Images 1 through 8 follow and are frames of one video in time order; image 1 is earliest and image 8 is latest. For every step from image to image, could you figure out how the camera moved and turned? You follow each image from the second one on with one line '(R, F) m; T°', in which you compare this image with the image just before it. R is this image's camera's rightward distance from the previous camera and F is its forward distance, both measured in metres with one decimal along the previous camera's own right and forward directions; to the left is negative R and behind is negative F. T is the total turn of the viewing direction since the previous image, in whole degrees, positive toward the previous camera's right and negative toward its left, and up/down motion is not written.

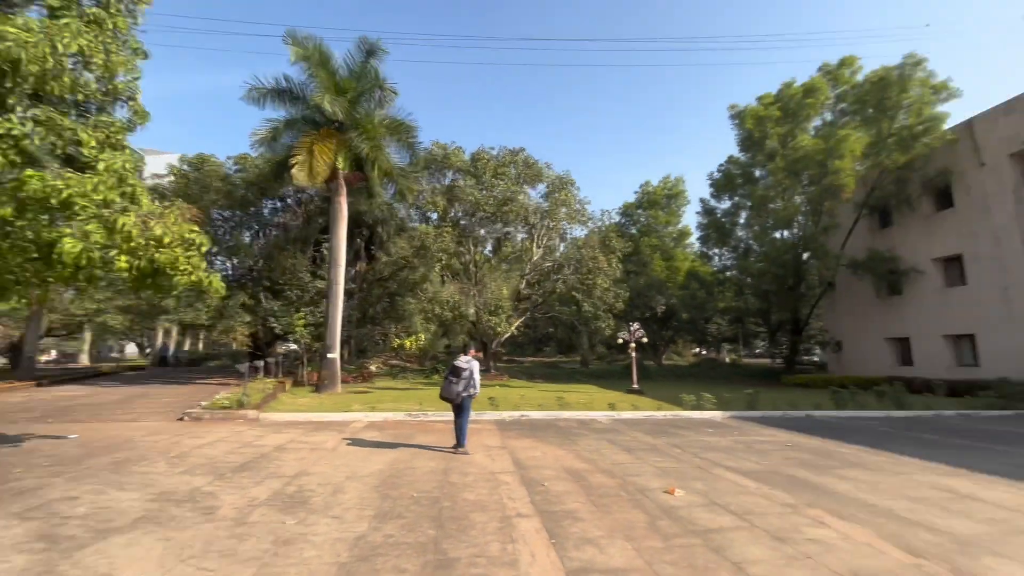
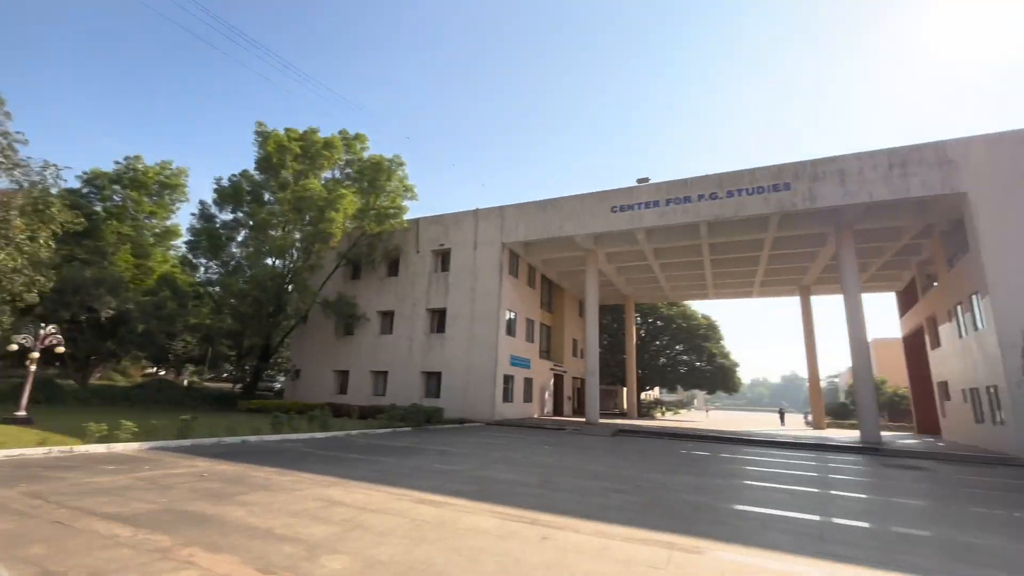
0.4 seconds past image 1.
(+0.9, -0.9) m; +12°
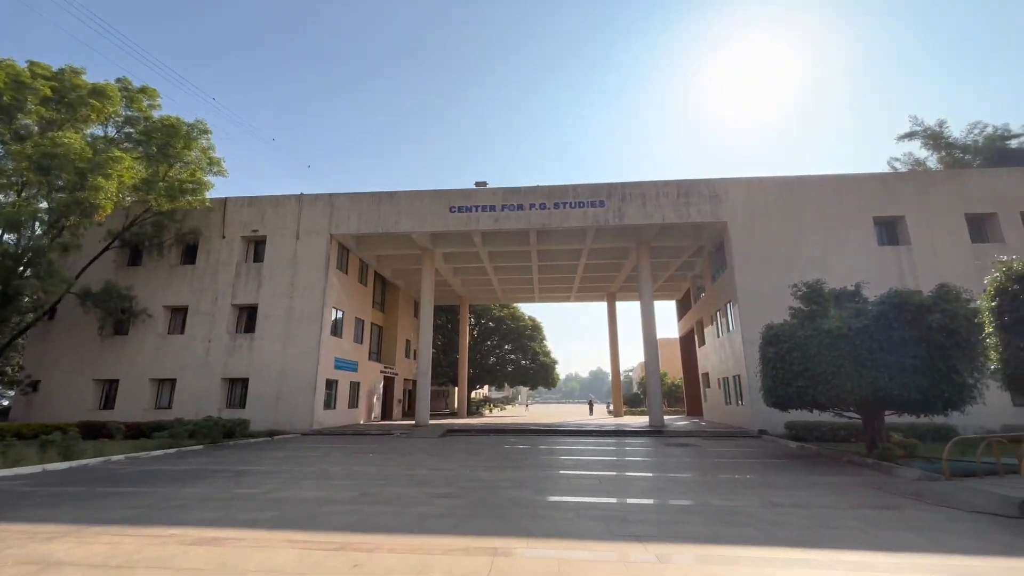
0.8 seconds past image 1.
(+0.1, +0.3) m; +20°
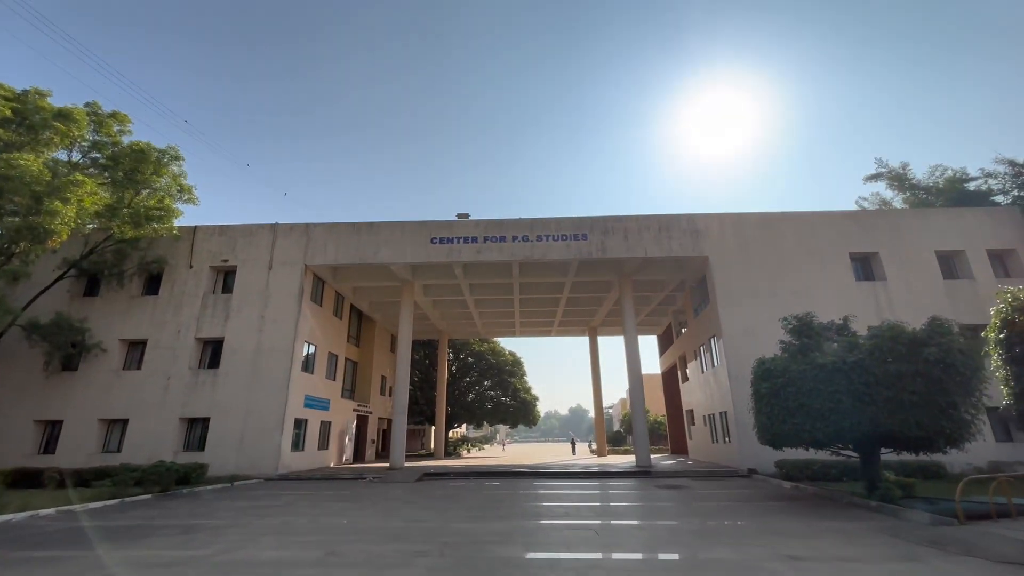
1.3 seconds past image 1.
(-0.1, +0.5) m; +3°
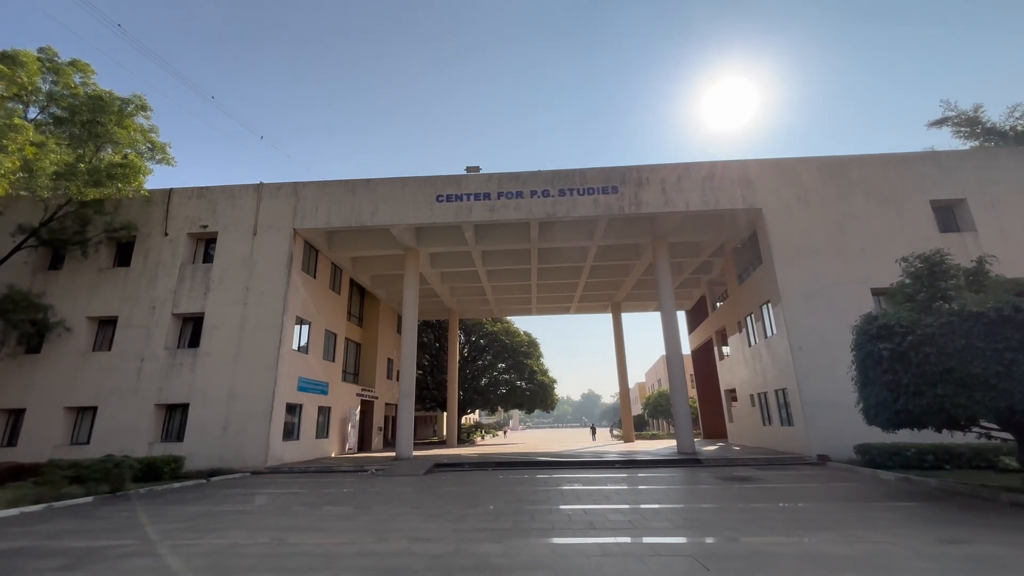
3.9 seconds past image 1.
(-0.4, +2.5) m; -1°
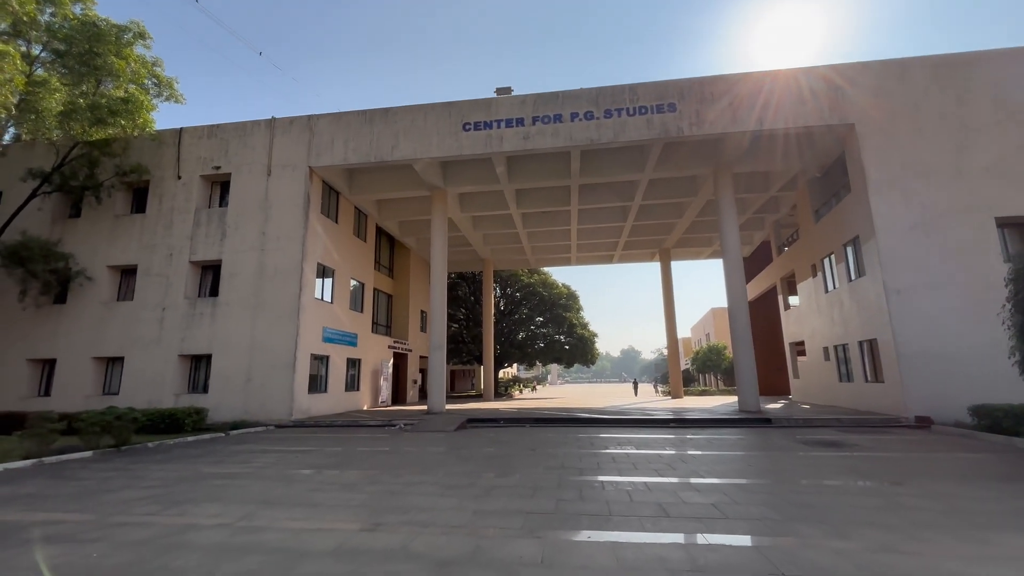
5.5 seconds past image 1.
(0.0, +1.7) m; -5°
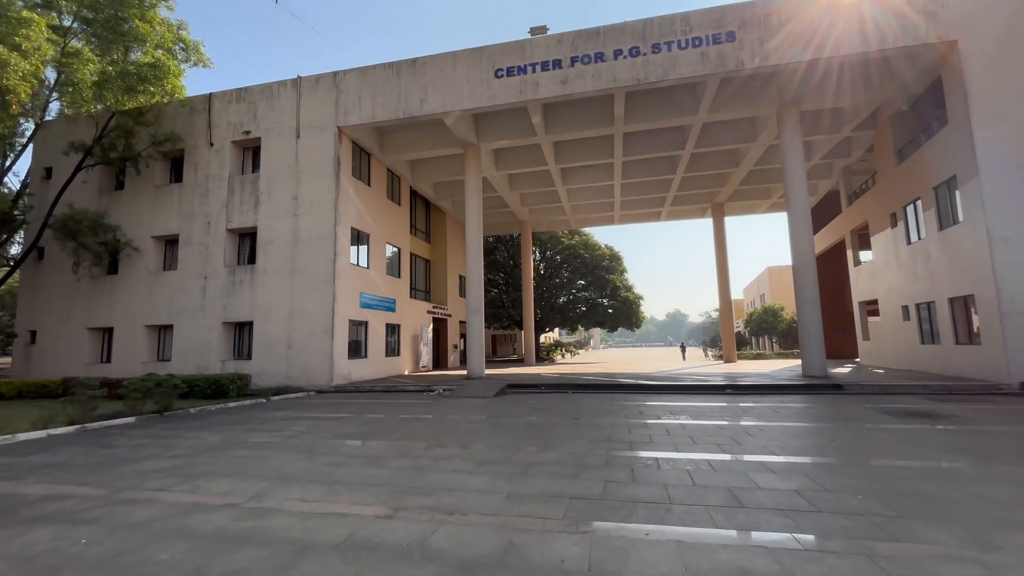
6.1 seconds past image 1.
(+0.1, +0.8) m; -5°
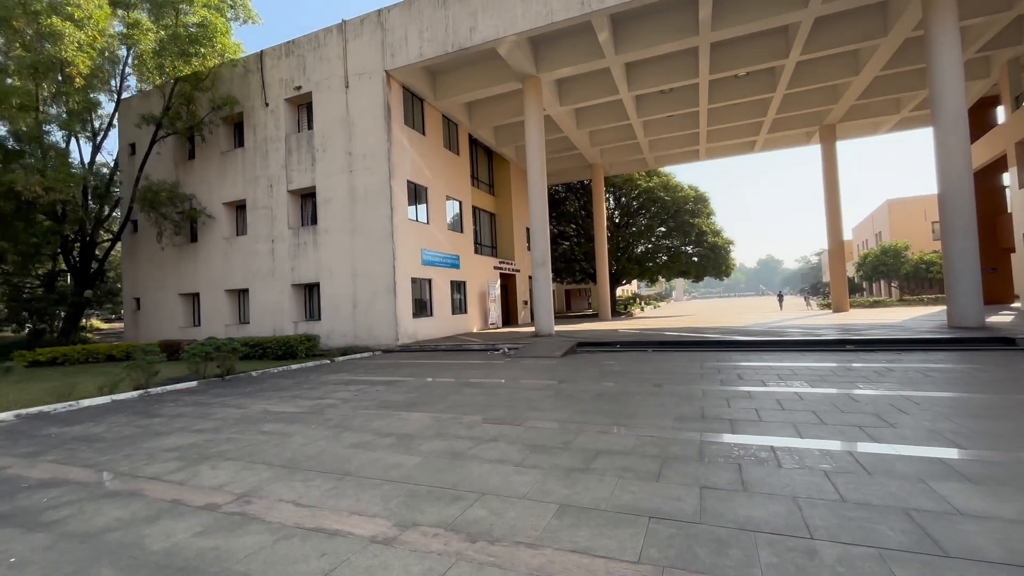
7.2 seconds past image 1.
(+0.2, +1.3) m; -9°
